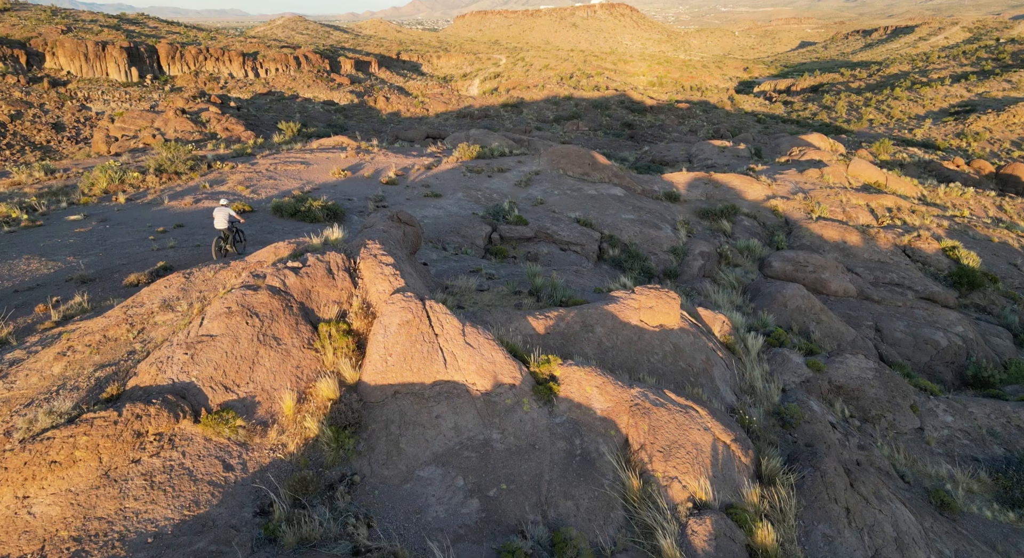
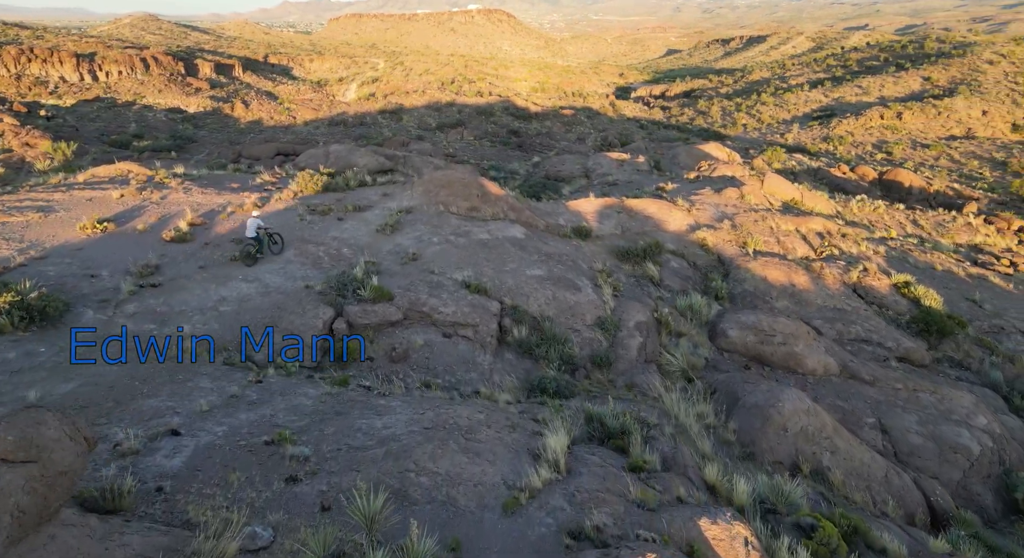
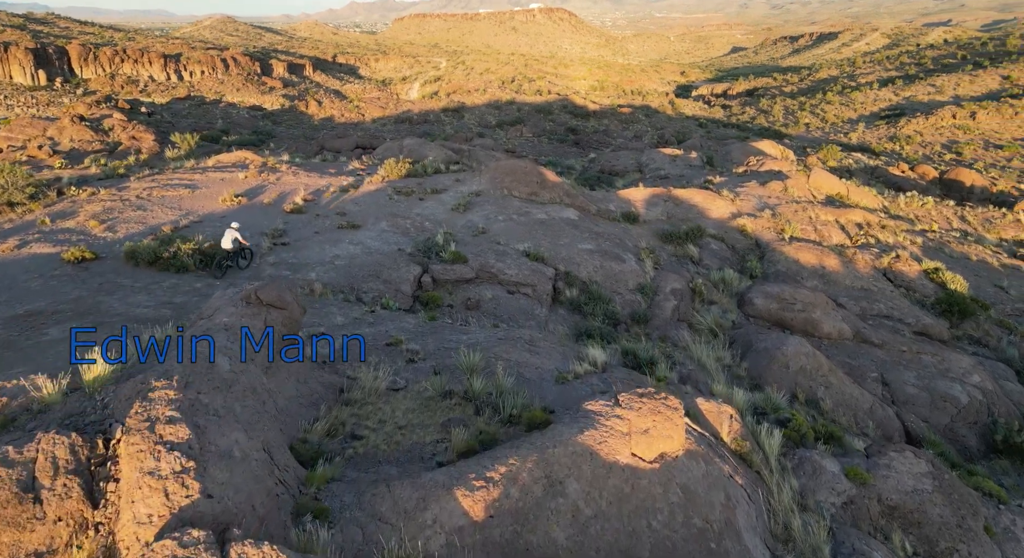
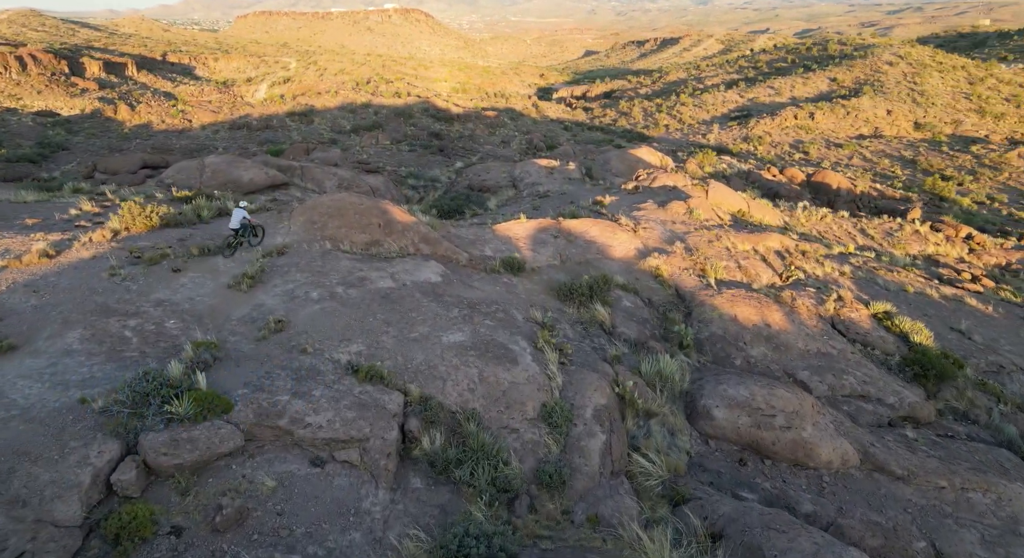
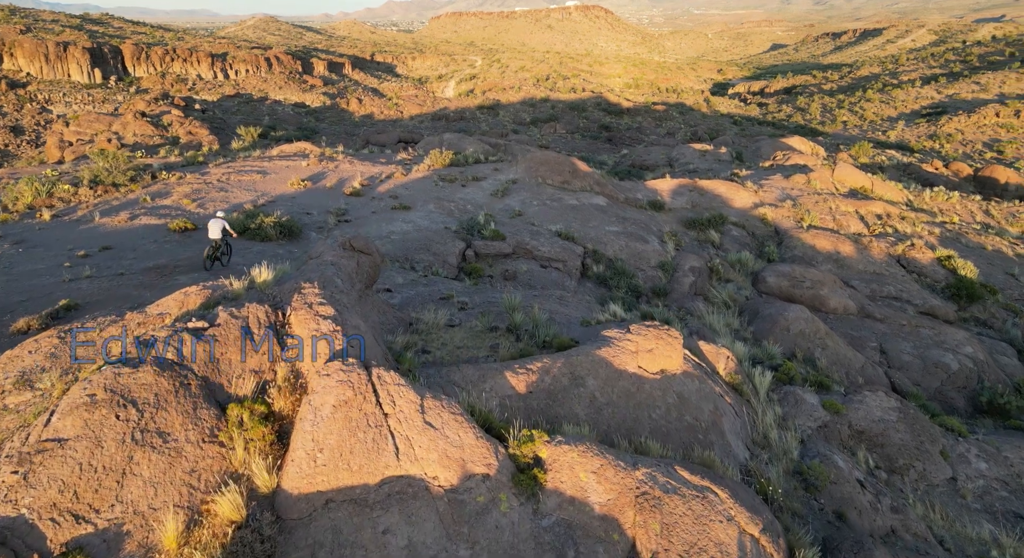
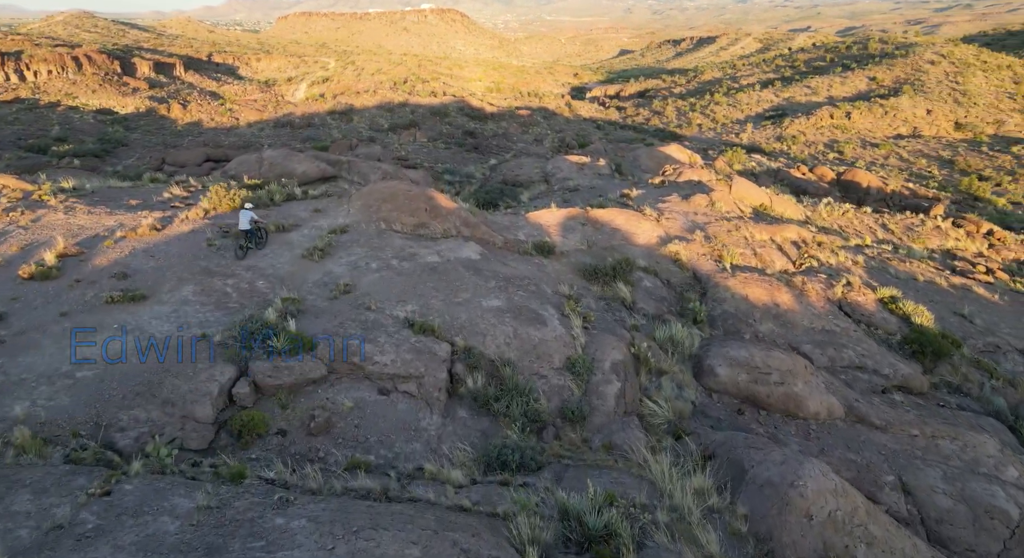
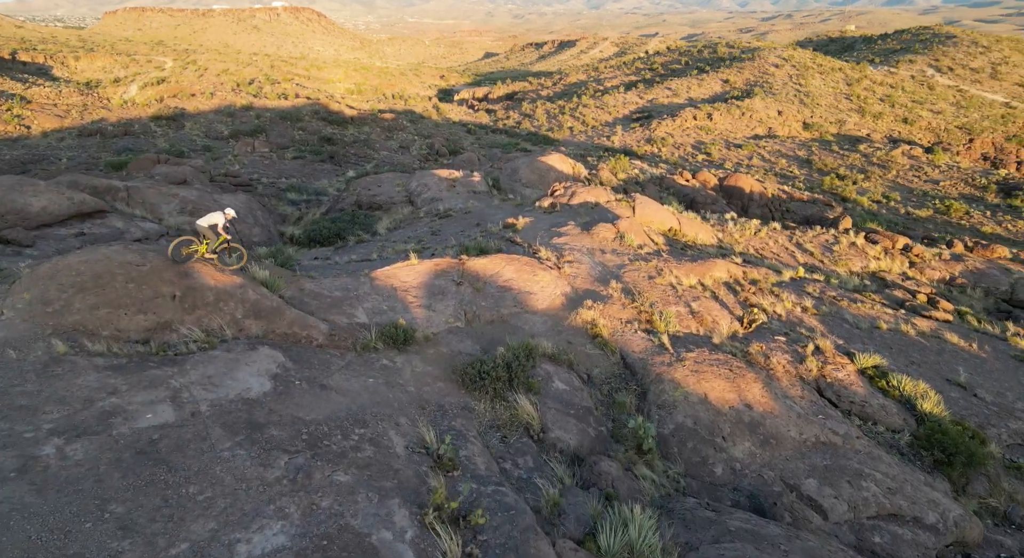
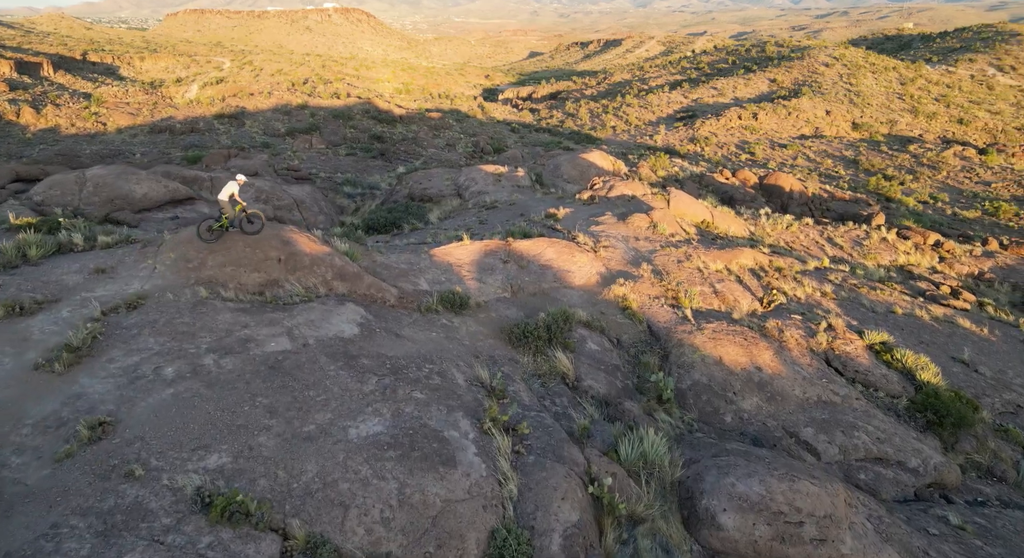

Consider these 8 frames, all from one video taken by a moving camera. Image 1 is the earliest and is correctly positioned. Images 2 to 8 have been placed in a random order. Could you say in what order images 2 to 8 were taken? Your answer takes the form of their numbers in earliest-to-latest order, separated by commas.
5, 3, 2, 6, 4, 8, 7
